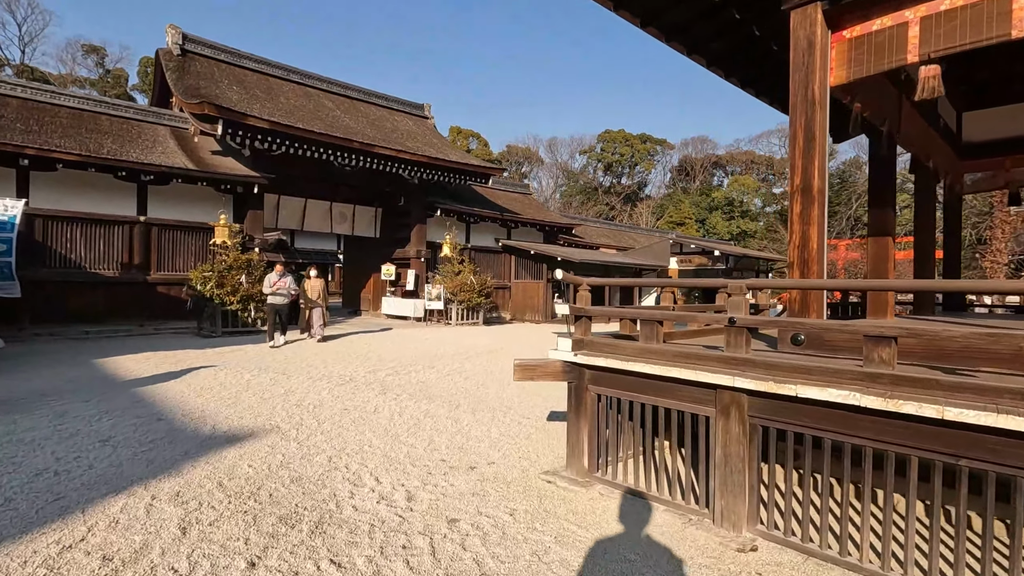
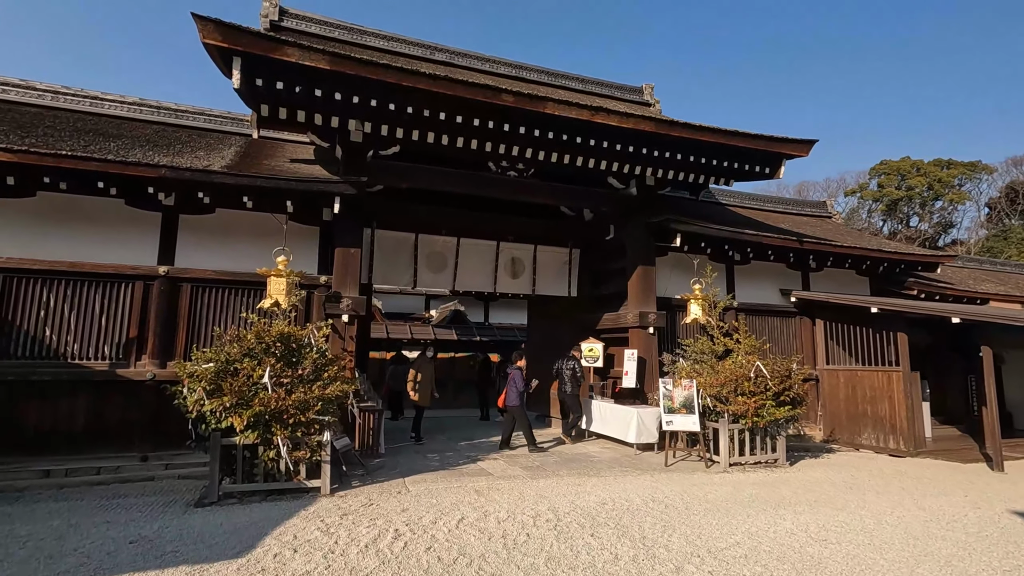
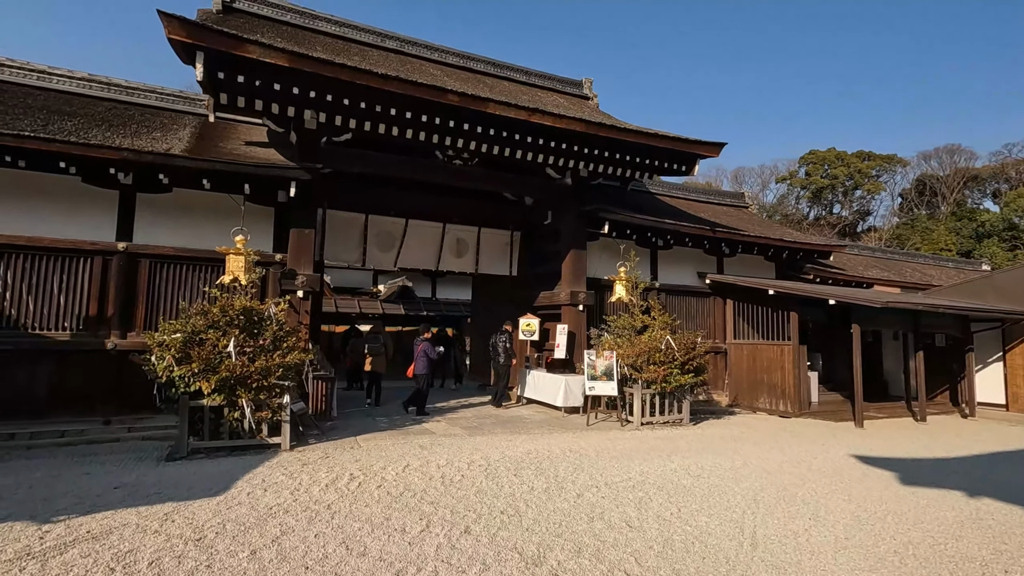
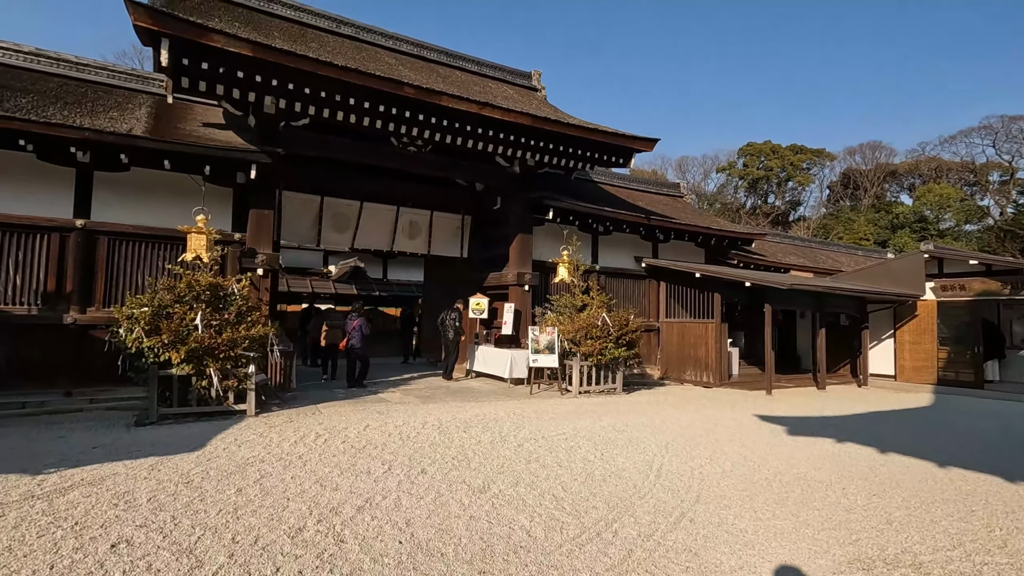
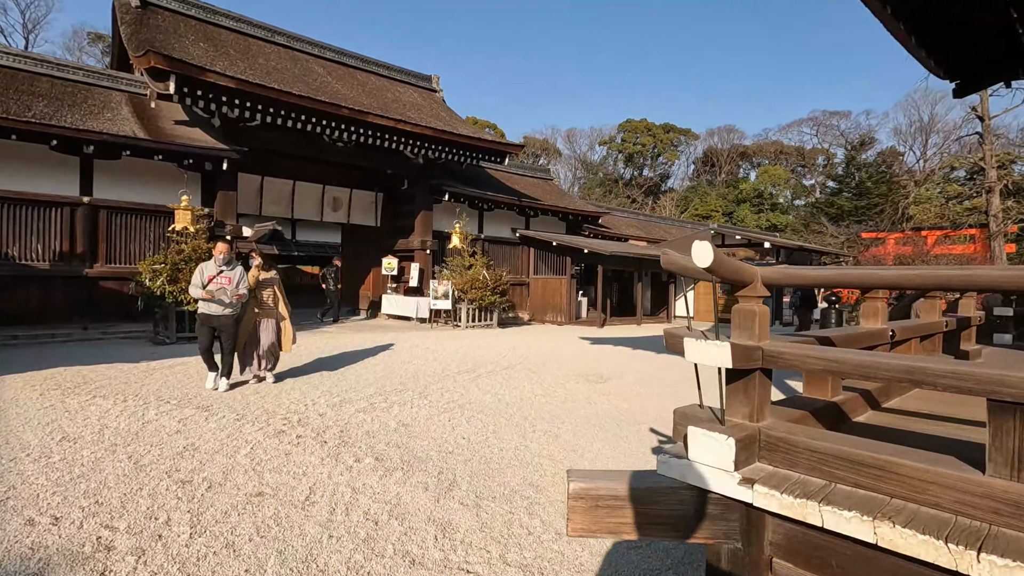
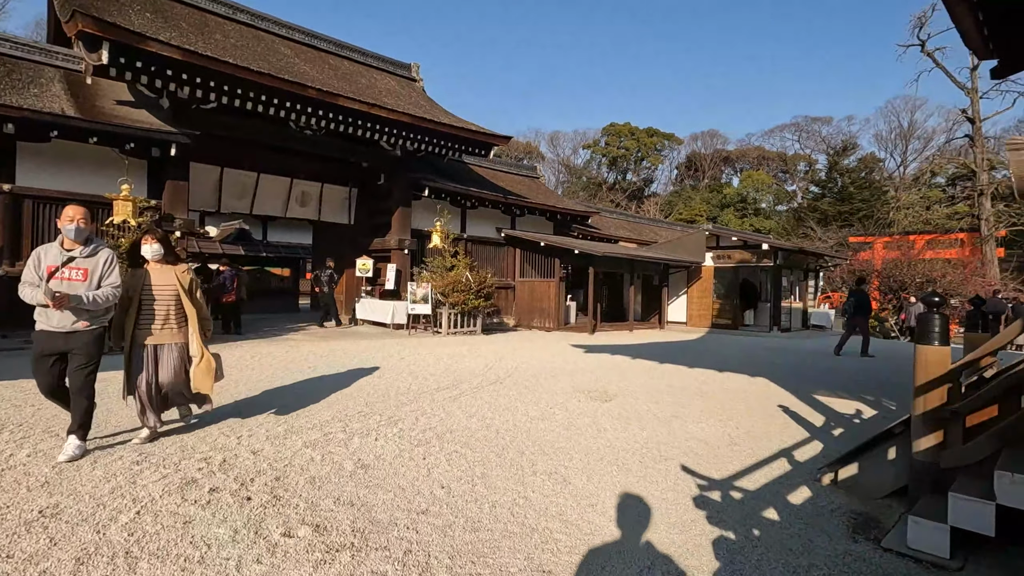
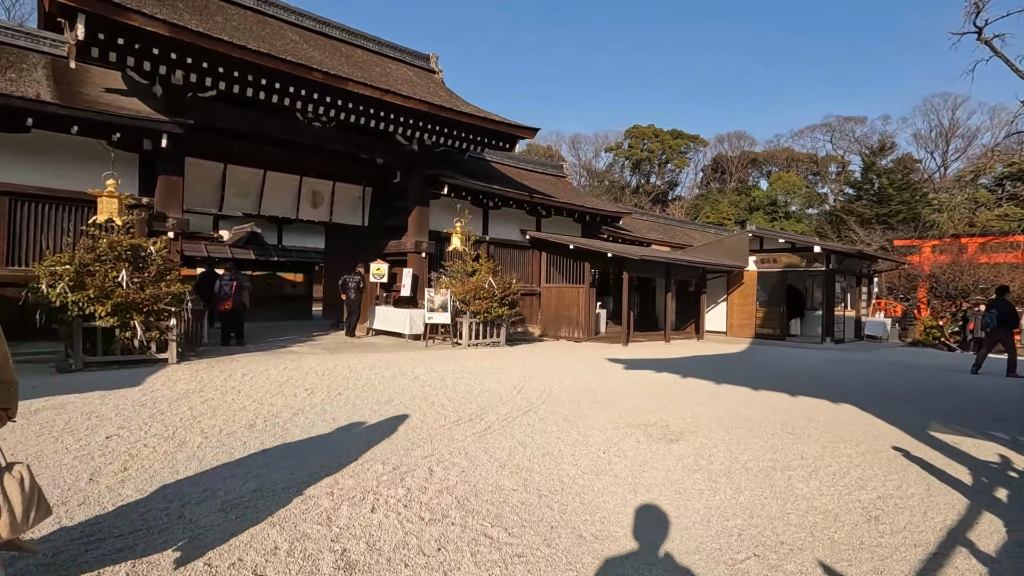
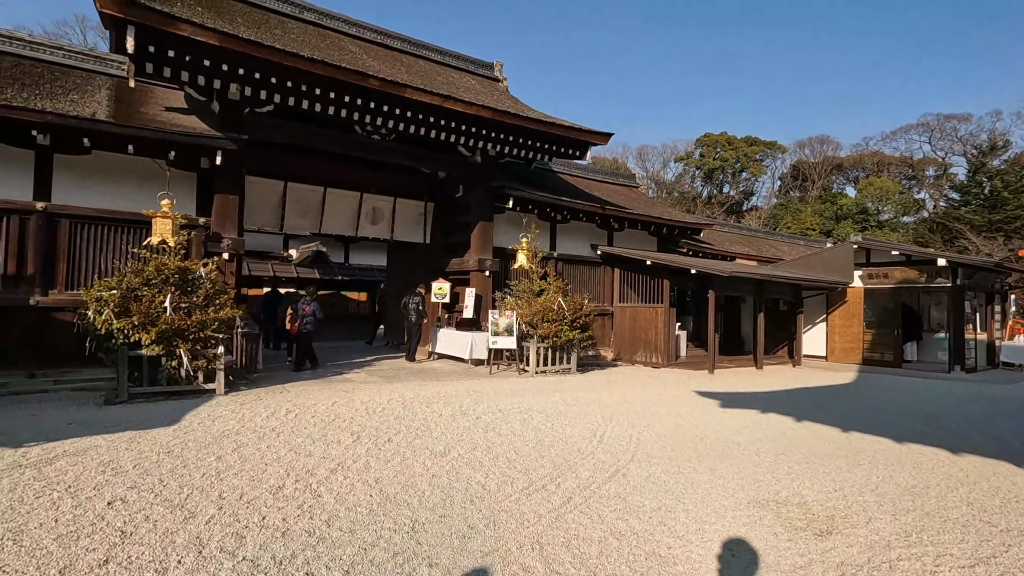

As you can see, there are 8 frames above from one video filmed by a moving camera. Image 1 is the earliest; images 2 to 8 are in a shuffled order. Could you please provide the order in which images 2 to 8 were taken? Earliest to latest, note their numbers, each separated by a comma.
5, 6, 7, 8, 4, 3, 2
